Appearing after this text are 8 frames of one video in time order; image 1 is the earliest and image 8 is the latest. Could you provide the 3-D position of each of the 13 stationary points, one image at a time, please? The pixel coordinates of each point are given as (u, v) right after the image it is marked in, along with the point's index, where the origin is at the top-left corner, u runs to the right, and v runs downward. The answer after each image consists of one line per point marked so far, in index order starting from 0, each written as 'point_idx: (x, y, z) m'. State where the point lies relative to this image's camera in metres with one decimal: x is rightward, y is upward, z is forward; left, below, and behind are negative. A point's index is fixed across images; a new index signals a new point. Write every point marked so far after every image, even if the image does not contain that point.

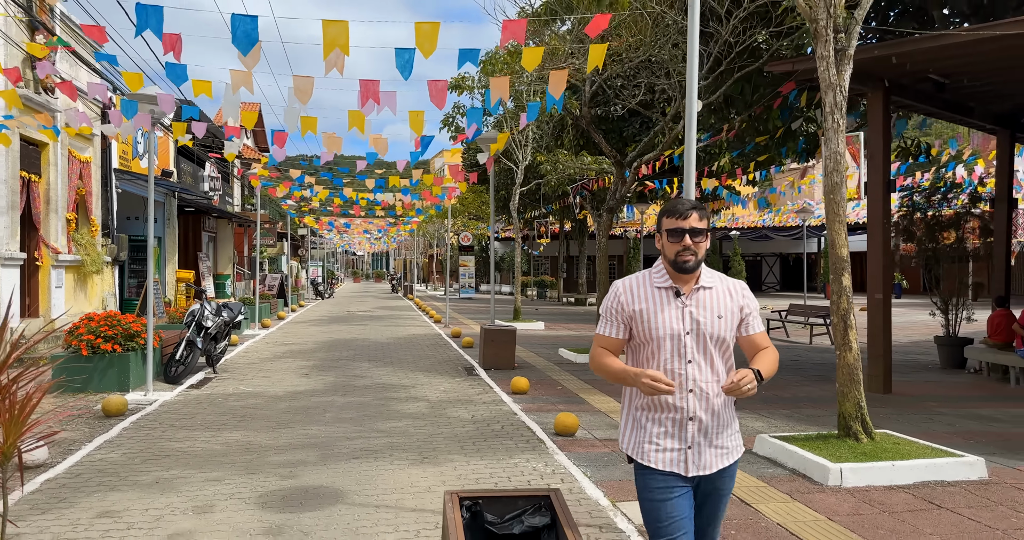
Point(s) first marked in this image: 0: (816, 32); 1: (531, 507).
0: (+2.5, +2.0, +6.3) m
1: (+0.1, -1.0, +3.2) m
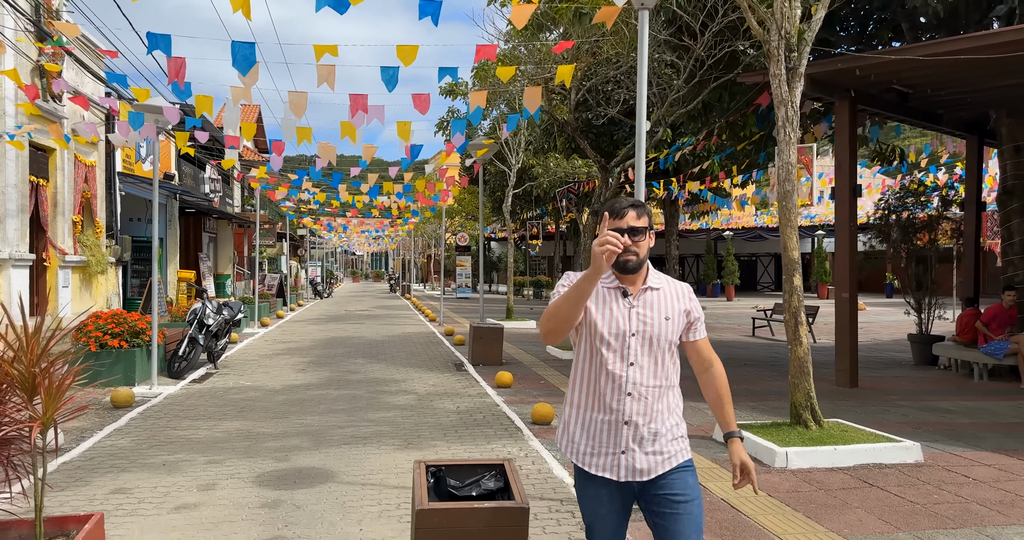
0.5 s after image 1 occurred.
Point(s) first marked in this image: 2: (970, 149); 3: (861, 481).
0: (+2.3, +2.0, +6.8) m
1: (-0.1, -1.0, +3.8) m
2: (+8.3, +2.2, +13.5) m
3: (+2.7, -1.6, +5.8) m
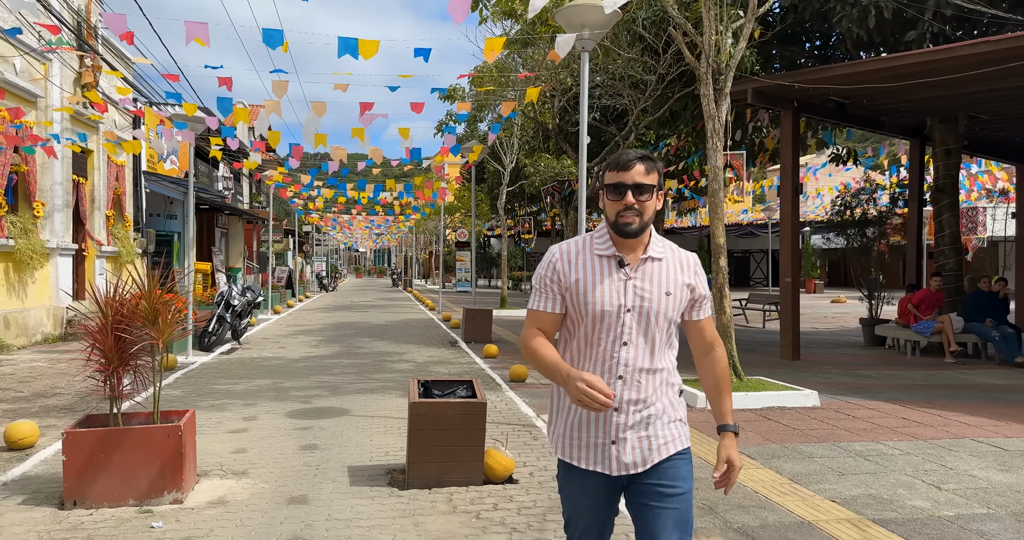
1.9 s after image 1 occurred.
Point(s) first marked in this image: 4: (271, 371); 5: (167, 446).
0: (+2.1, +2.2, +8.4) m
1: (-0.4, -0.9, +5.4) m
2: (+8.1, +2.4, +15.0) m
3: (+2.5, -1.4, +7.4) m
4: (-3.3, -1.4, +10.3) m
5: (-2.2, -1.1, +4.7) m
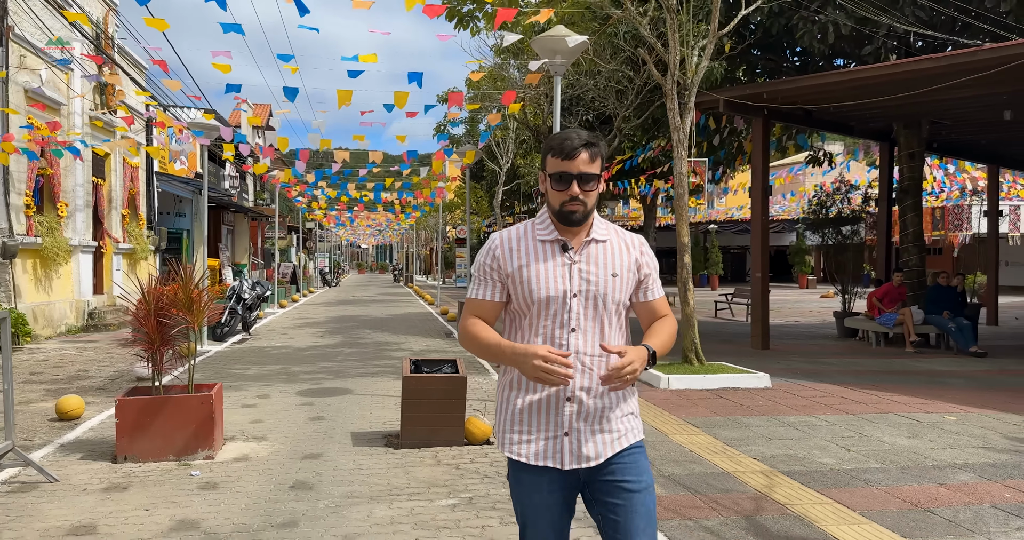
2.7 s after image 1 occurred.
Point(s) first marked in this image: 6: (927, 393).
0: (+1.9, +2.2, +9.4) m
1: (-0.6, -0.8, +6.4) m
2: (+7.9, +2.5, +15.9) m
3: (+2.3, -1.4, +8.3) m
4: (-3.5, -1.3, +11.2) m
5: (-2.4, -1.1, +5.7) m
6: (+4.9, -1.5, +8.8) m
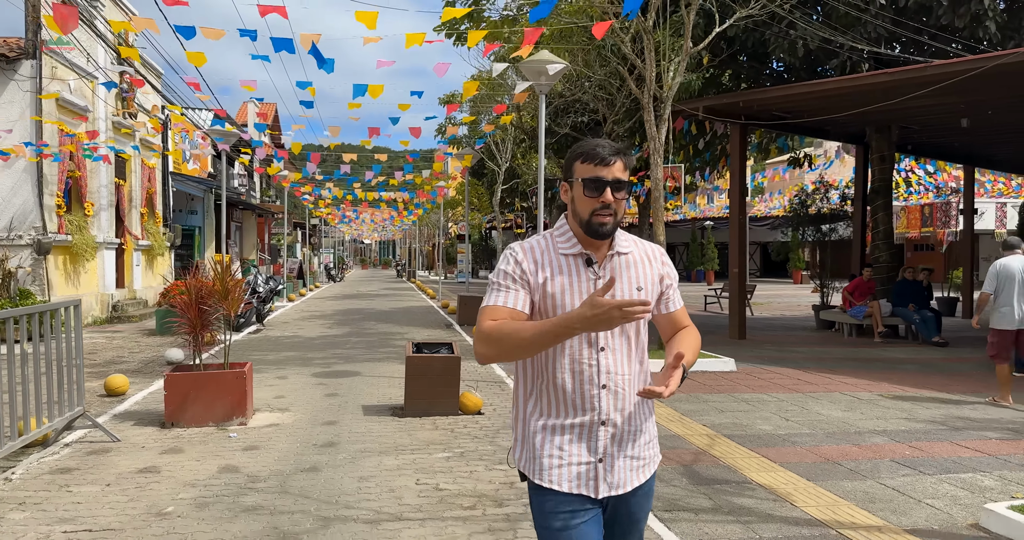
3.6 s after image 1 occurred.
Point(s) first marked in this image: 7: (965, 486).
0: (+1.8, +2.3, +10.4) m
1: (-0.7, -0.8, +7.4) m
2: (+7.8, +2.6, +16.9) m
3: (+2.2, -1.3, +9.3) m
4: (-3.6, -1.2, +12.3) m
5: (-2.5, -1.0, +6.7) m
6: (+4.8, -1.4, +9.8) m
7: (+3.0, -1.4, +5.0) m
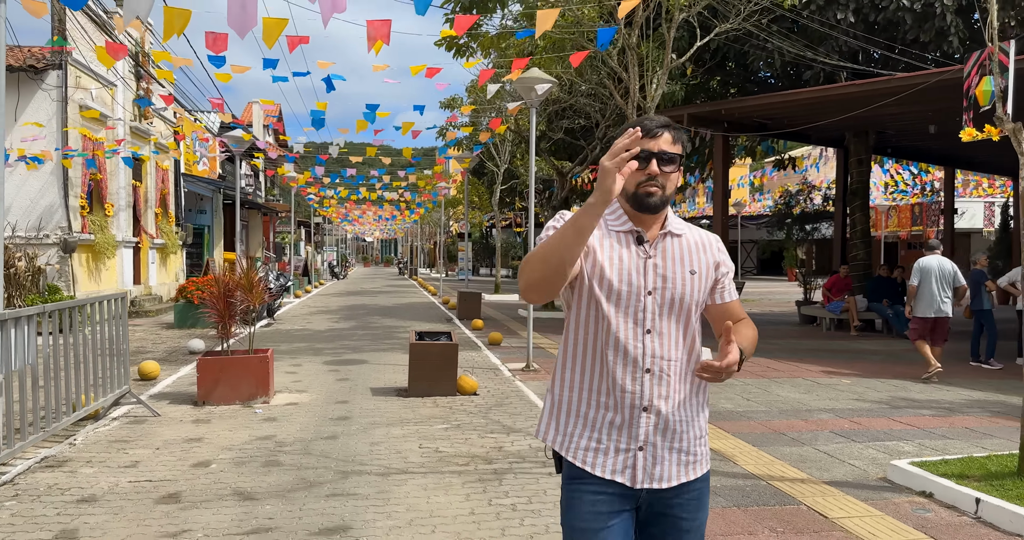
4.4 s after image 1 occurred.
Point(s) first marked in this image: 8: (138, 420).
0: (+1.7, +2.3, +11.2) m
1: (-0.8, -0.7, +8.3) m
2: (+7.8, +2.7, +17.8) m
3: (+2.1, -1.3, +10.2) m
4: (-3.6, -1.2, +13.2) m
5: (-2.6, -1.0, +7.6) m
6: (+4.7, -1.4, +10.7) m
7: (+2.9, -1.4, +5.9) m
8: (-3.4, -1.4, +6.9) m
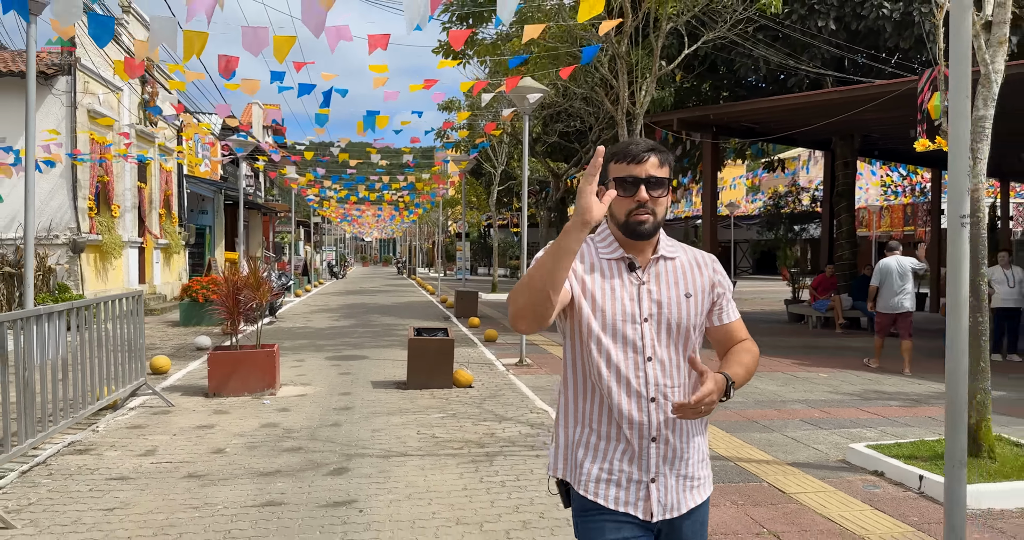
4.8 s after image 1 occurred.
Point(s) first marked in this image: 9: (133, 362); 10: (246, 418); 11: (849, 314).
0: (+1.7, +2.3, +11.7) m
1: (-0.8, -0.7, +8.7) m
2: (+7.7, +2.7, +18.2) m
3: (+2.0, -1.3, +10.7) m
4: (-3.7, -1.2, +13.6) m
5: (-2.7, -1.0, +8.1) m
6: (+4.6, -1.4, +11.1) m
7: (+2.9, -1.4, +6.4) m
8: (-3.5, -1.4, +7.4) m
9: (-3.9, -0.9, +7.7) m
10: (-2.5, -1.4, +7.0) m
11: (+7.2, -0.9, +15.9) m
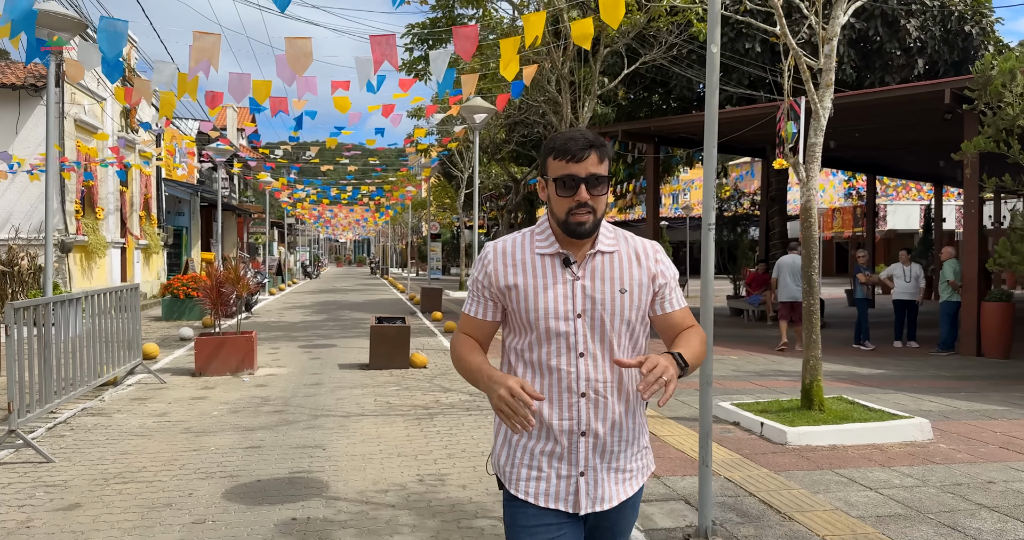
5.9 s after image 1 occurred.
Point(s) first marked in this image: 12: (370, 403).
0: (+0.9, +2.4, +13.1) m
1: (-1.5, -0.7, +10.0) m
2: (+6.7, +2.7, +19.8) m
3: (+1.2, -1.2, +12.1) m
4: (-4.6, -1.2, +14.8) m
5: (-3.3, -0.9, +9.3) m
6: (+3.8, -1.3, +12.6) m
7: (+2.3, -1.4, +7.8) m
8: (-4.2, -1.3, +8.6) m
9: (-4.6, -0.9, +8.9) m
10: (-3.1, -1.3, +8.3) m
11: (+6.3, -0.9, +17.5) m
12: (-1.4, -1.3, +7.5) m
